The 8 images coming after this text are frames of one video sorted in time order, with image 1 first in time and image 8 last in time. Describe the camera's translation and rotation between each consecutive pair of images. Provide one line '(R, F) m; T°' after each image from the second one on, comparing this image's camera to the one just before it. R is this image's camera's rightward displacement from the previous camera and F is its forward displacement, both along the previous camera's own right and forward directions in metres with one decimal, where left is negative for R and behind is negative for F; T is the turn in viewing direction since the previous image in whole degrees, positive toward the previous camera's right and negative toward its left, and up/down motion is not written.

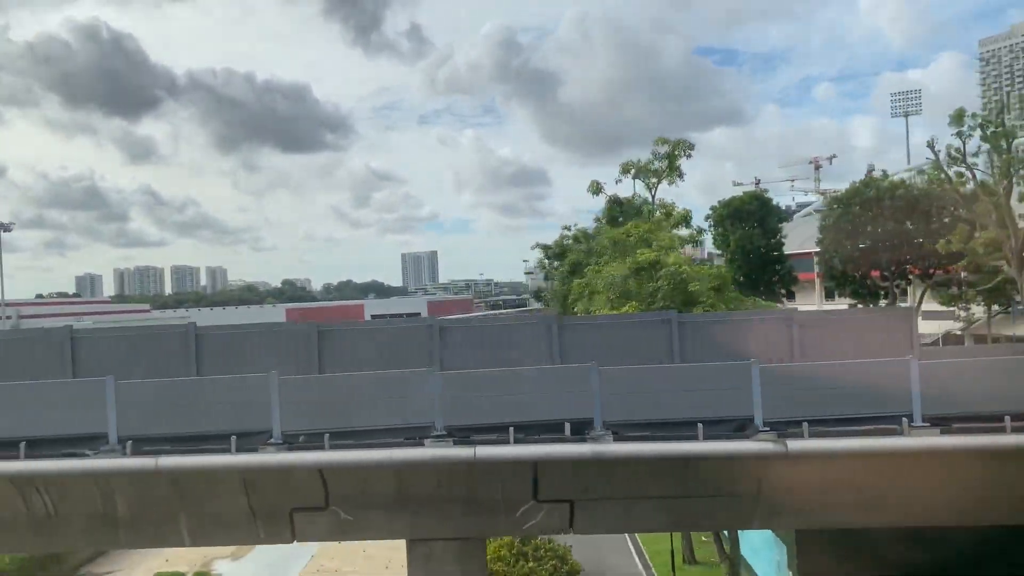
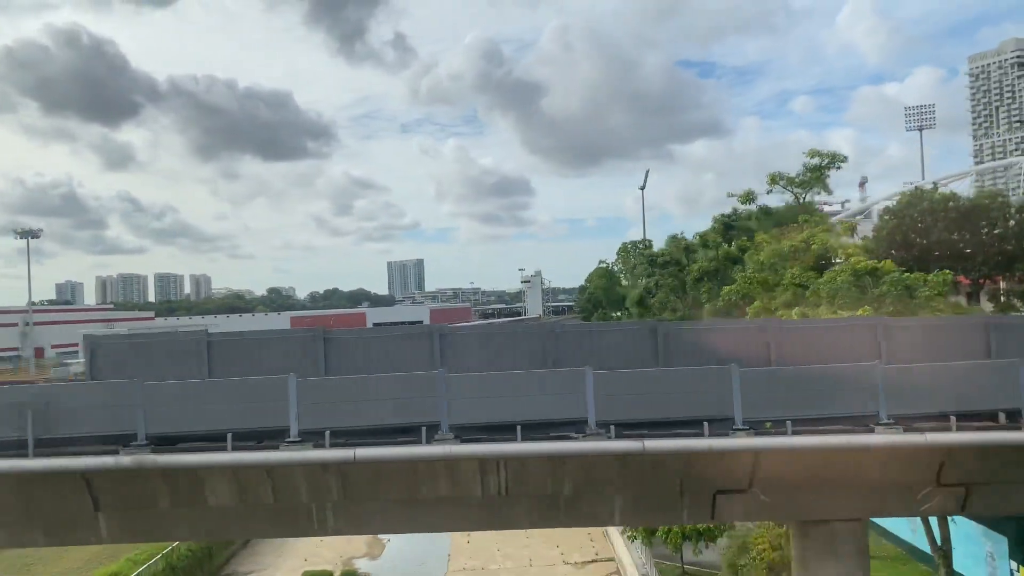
(-4.4, -0.7) m; +1°
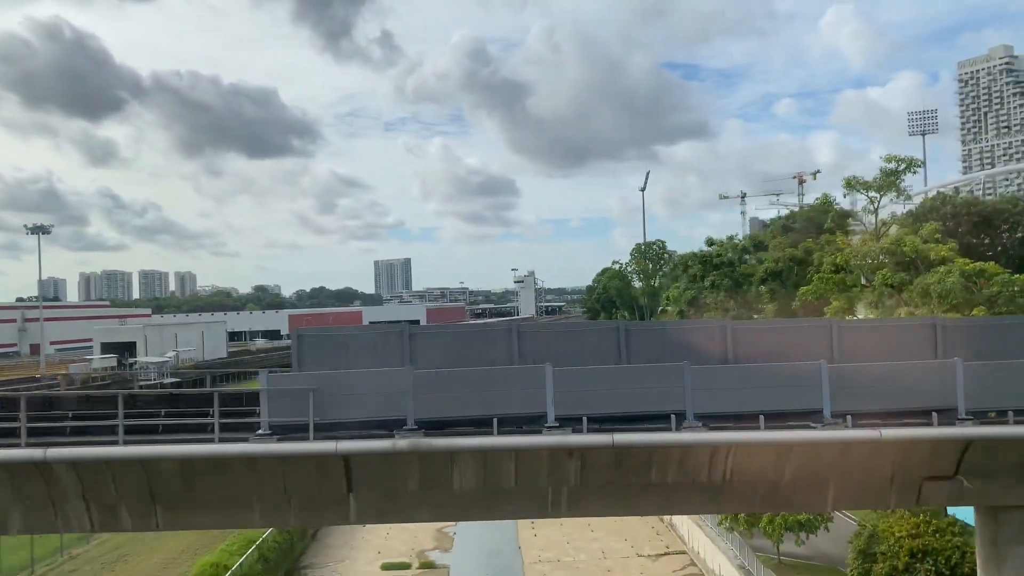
(-2.6, -0.5) m; +1°
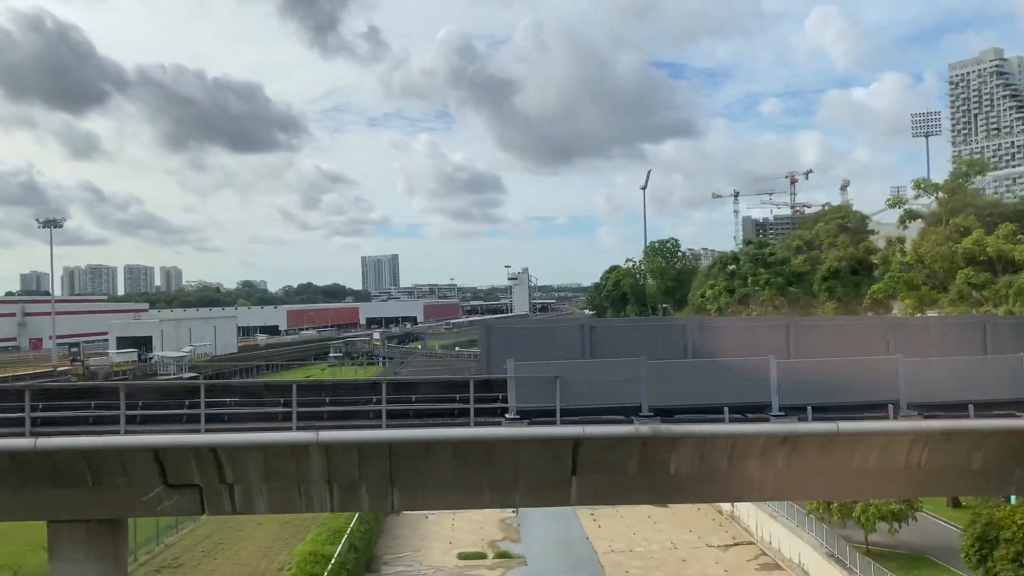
(-2.6, -0.5) m; +1°
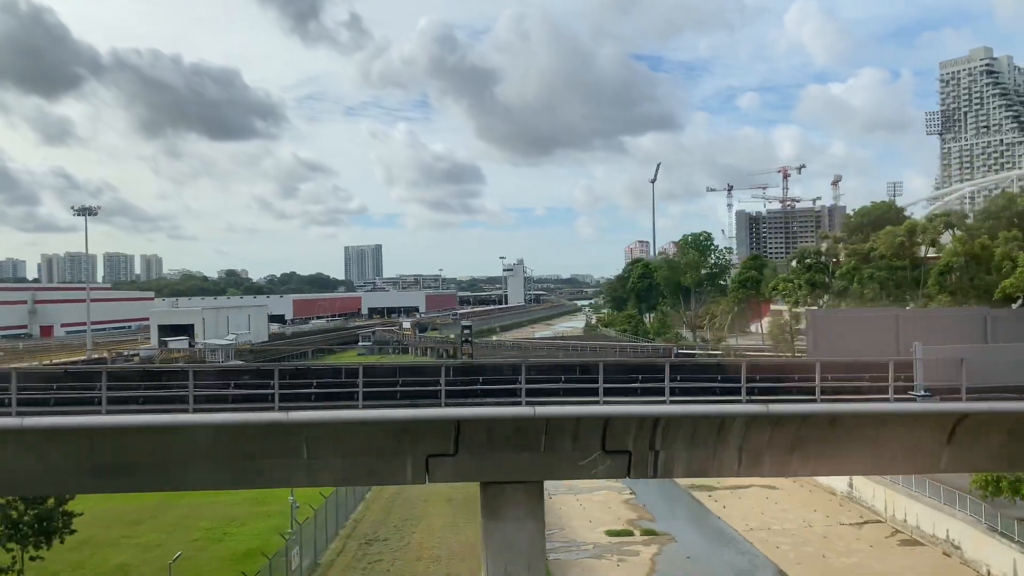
(-5.1, -1.1) m; +1°
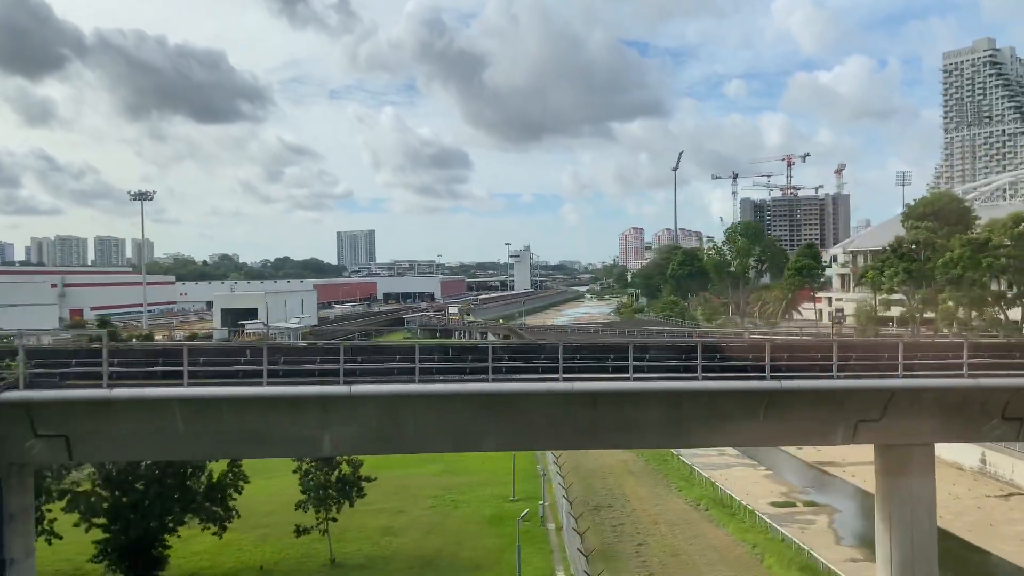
(-5.9, -1.5) m; +1°
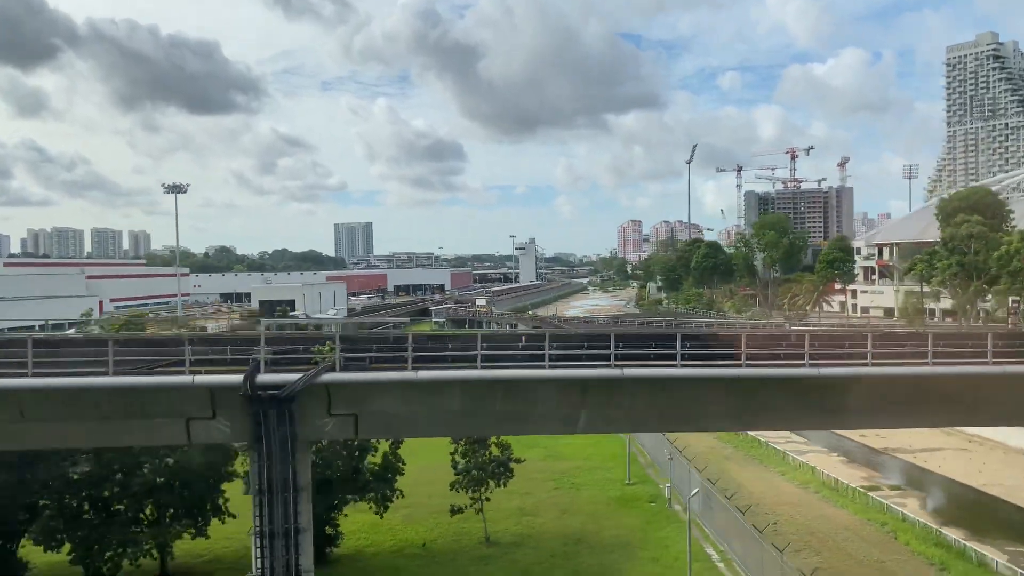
(-3.4, -0.9) m; 0°
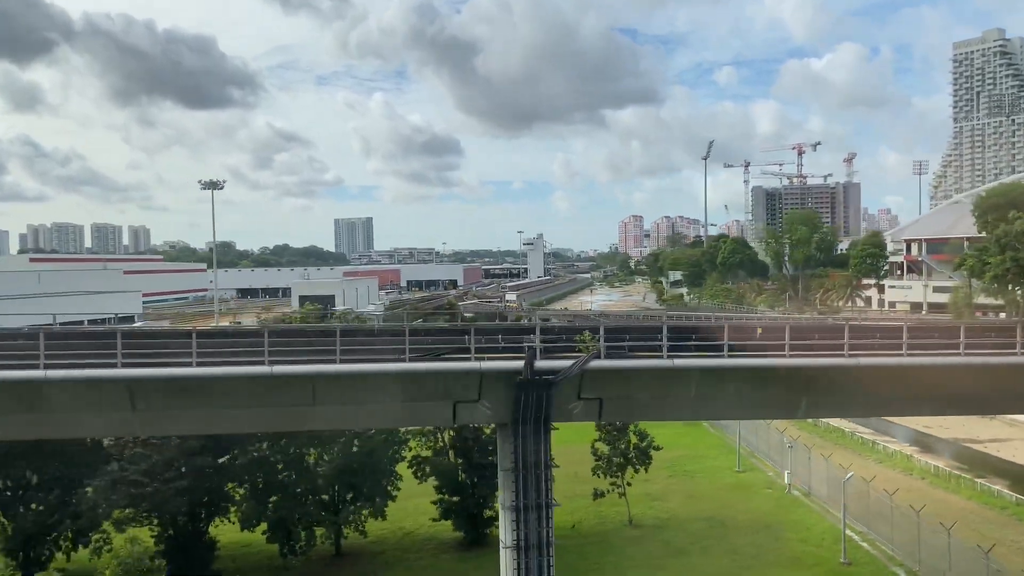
(-3.4, -1.0) m; 0°
